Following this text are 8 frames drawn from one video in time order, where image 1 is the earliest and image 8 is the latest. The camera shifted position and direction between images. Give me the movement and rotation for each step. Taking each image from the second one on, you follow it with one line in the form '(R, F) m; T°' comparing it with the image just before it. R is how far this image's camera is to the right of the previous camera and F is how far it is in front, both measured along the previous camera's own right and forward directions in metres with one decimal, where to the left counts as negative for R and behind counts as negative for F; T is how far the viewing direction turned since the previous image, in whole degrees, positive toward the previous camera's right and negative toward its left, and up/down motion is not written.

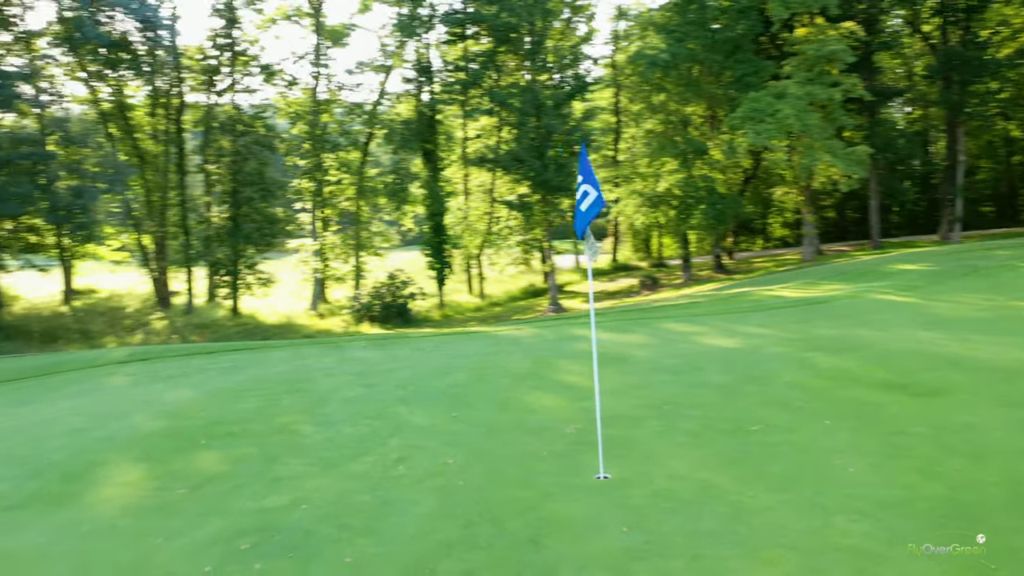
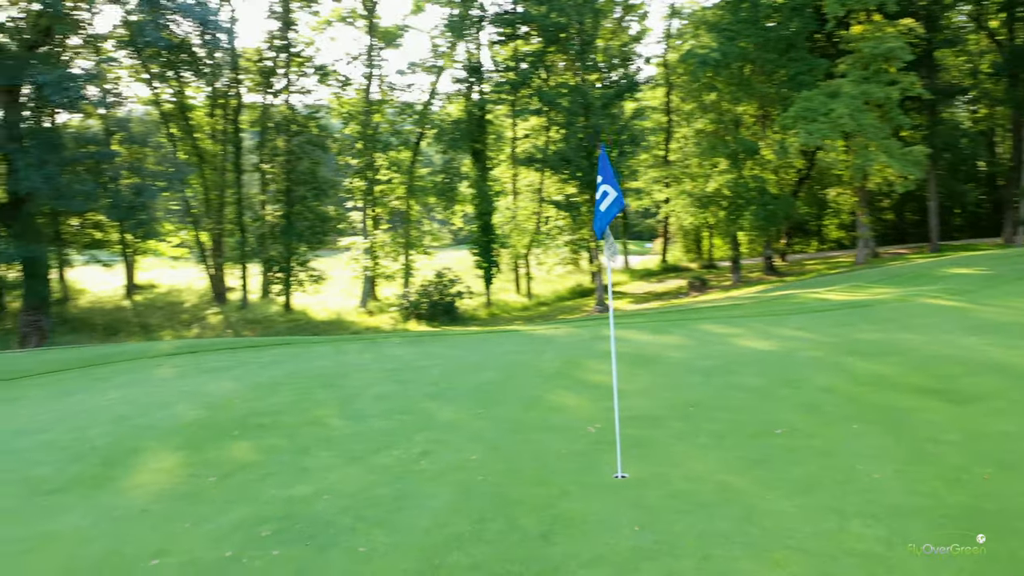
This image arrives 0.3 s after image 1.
(+0.1, 0.0) m; -4°
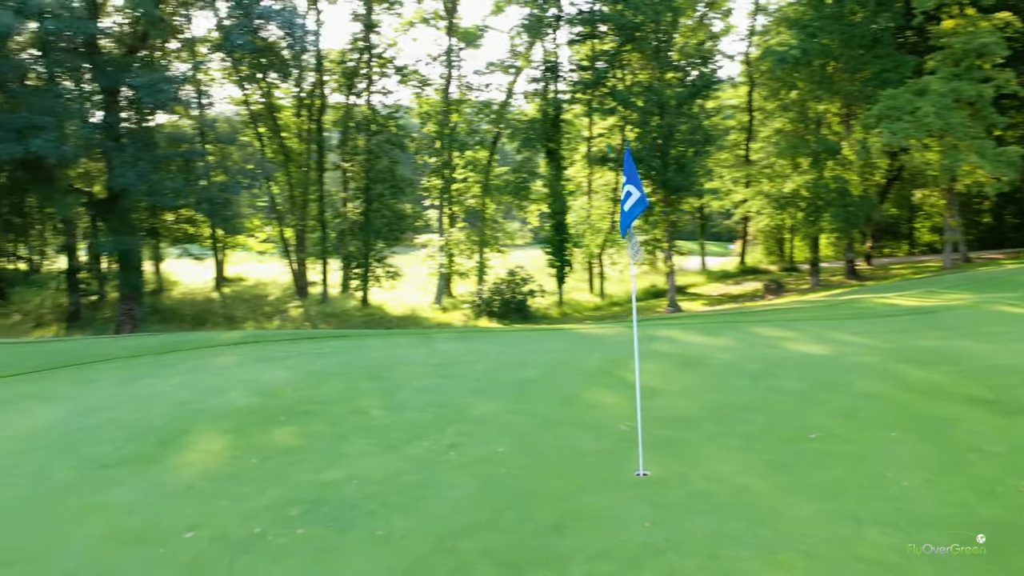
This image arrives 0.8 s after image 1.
(+0.3, -0.1) m; -6°
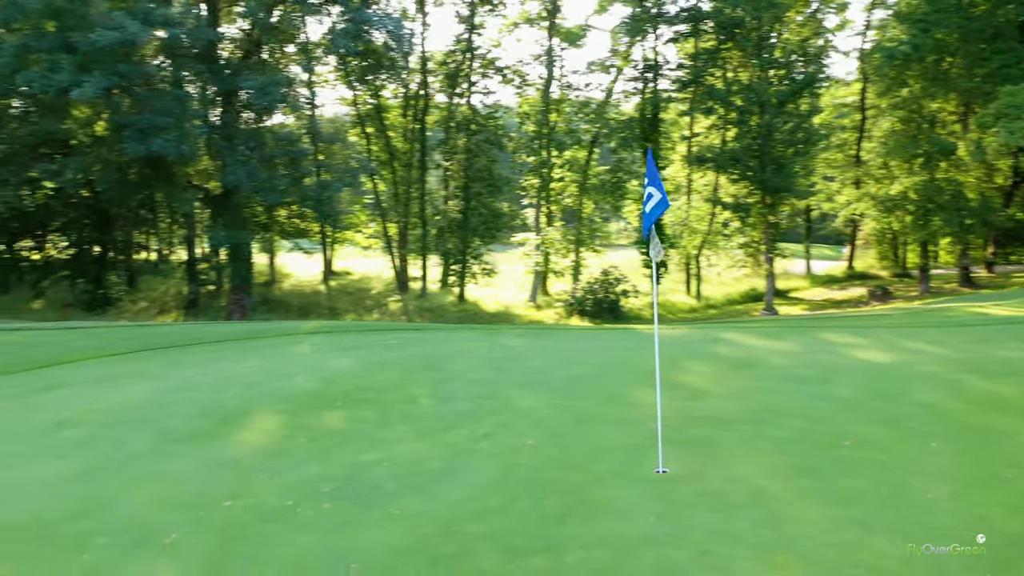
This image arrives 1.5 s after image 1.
(+0.4, -0.1) m; -8°
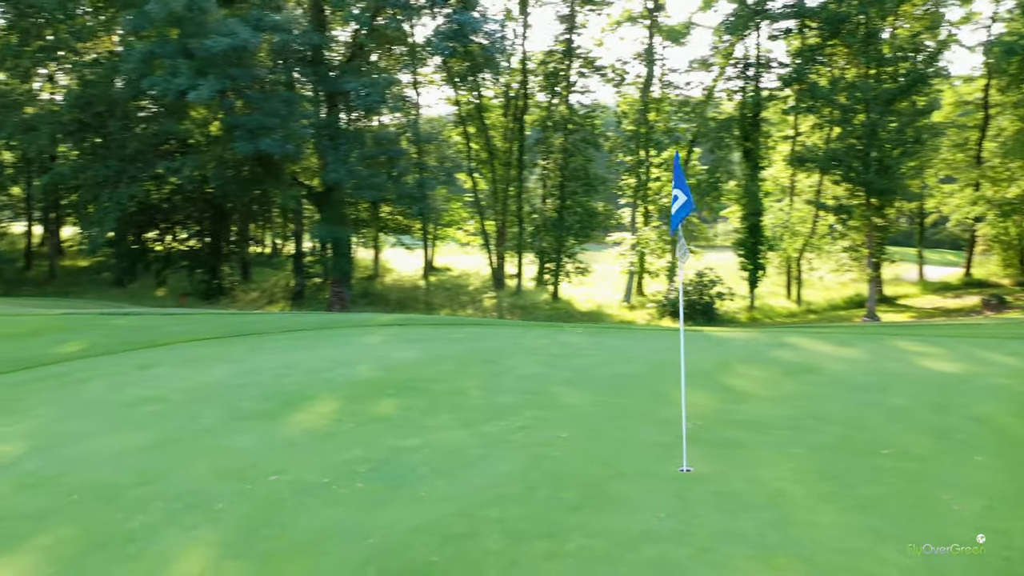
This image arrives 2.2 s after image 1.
(+0.4, -0.1) m; -7°
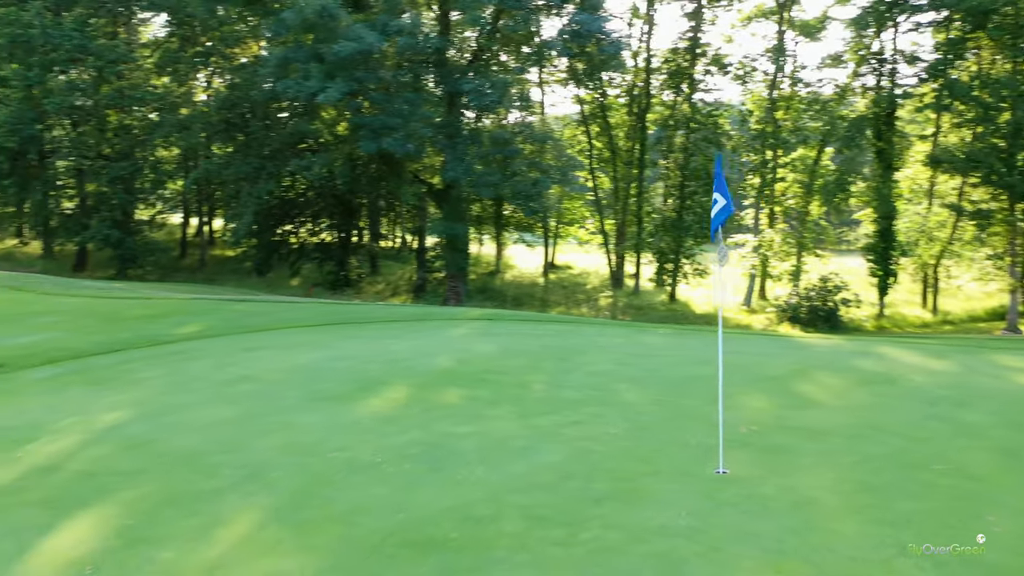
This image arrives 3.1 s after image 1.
(+0.4, -0.1) m; -9°
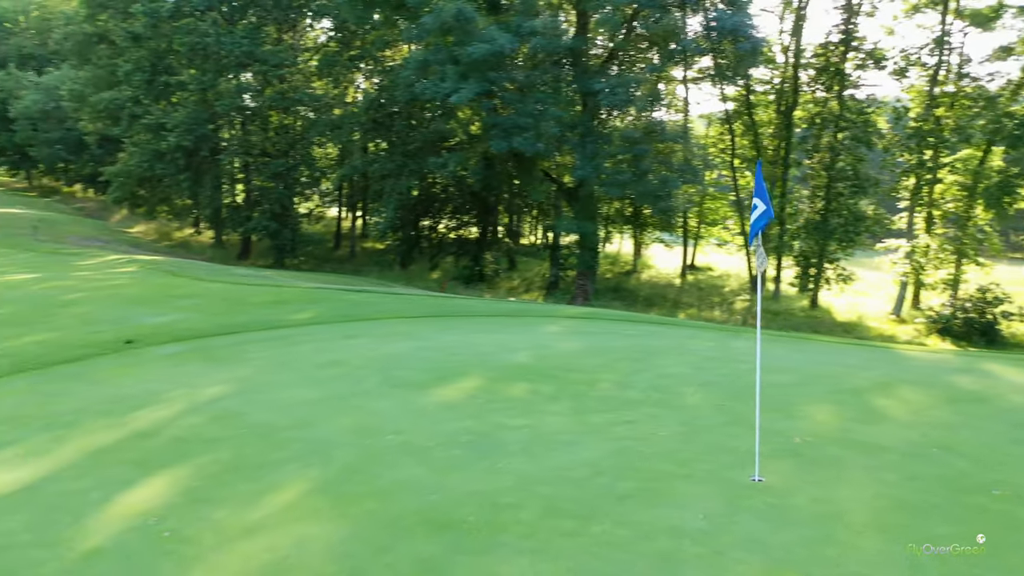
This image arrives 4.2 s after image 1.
(+0.5, -0.1) m; -10°
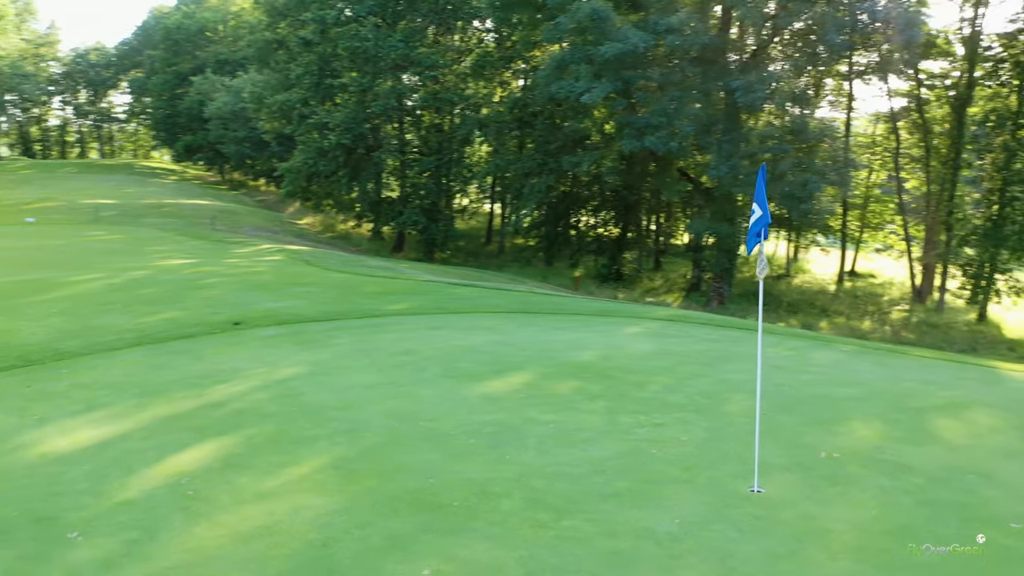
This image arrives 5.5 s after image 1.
(+0.7, -0.1) m; -11°
